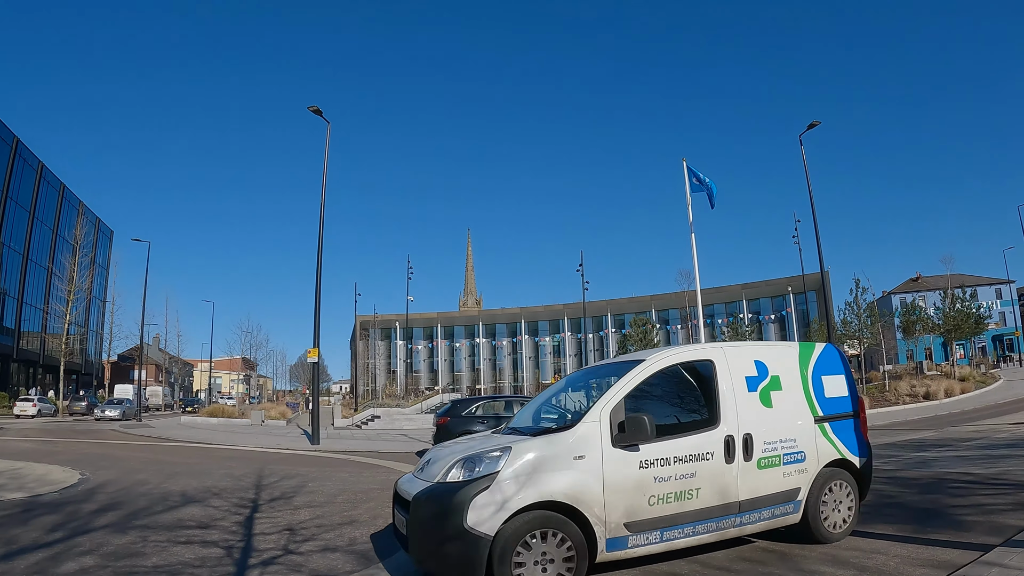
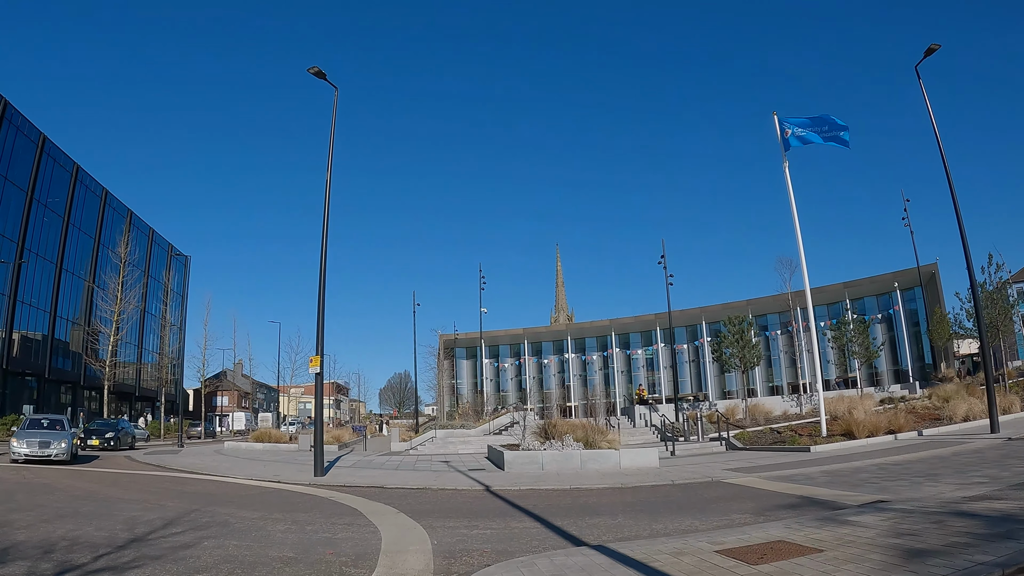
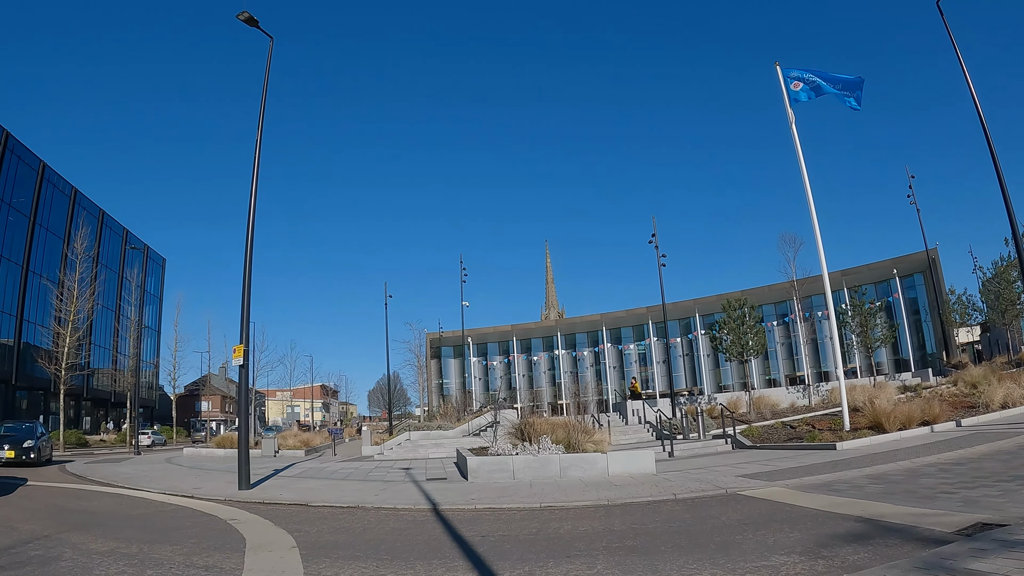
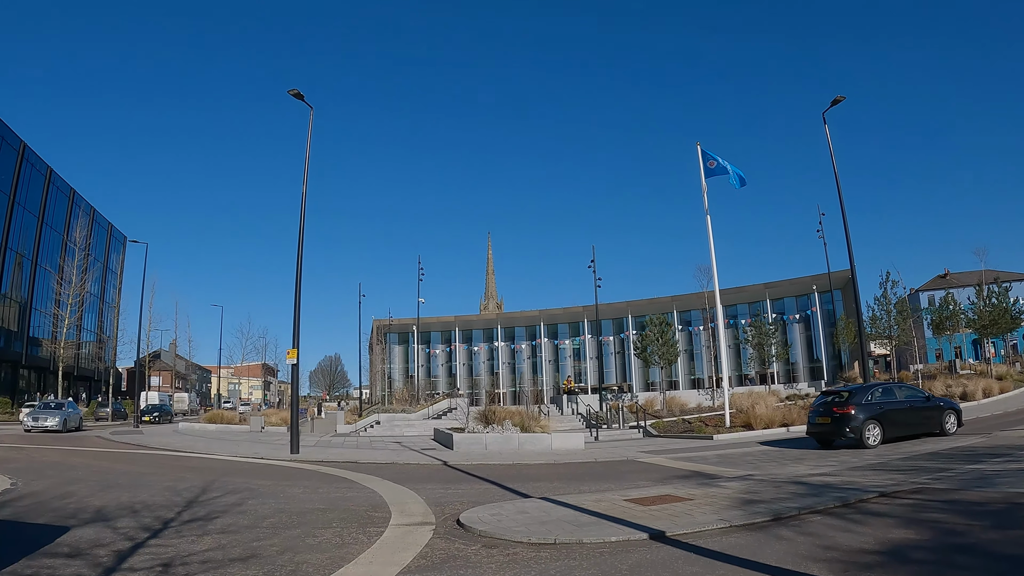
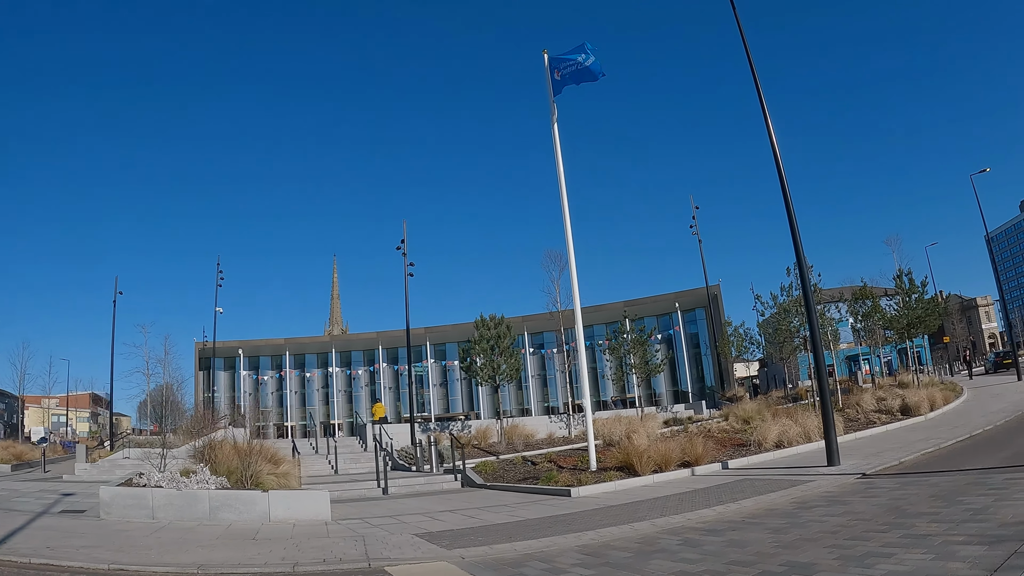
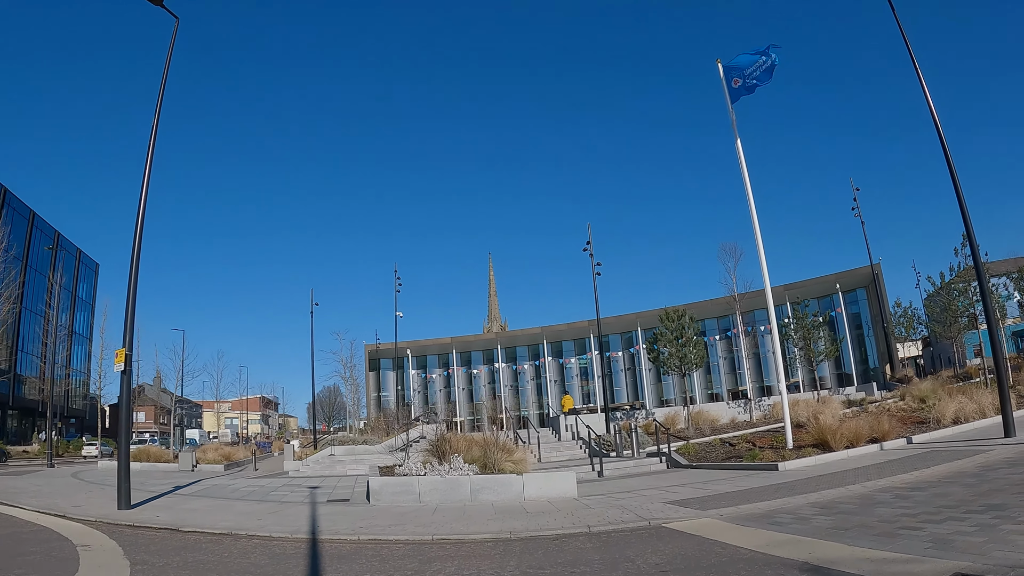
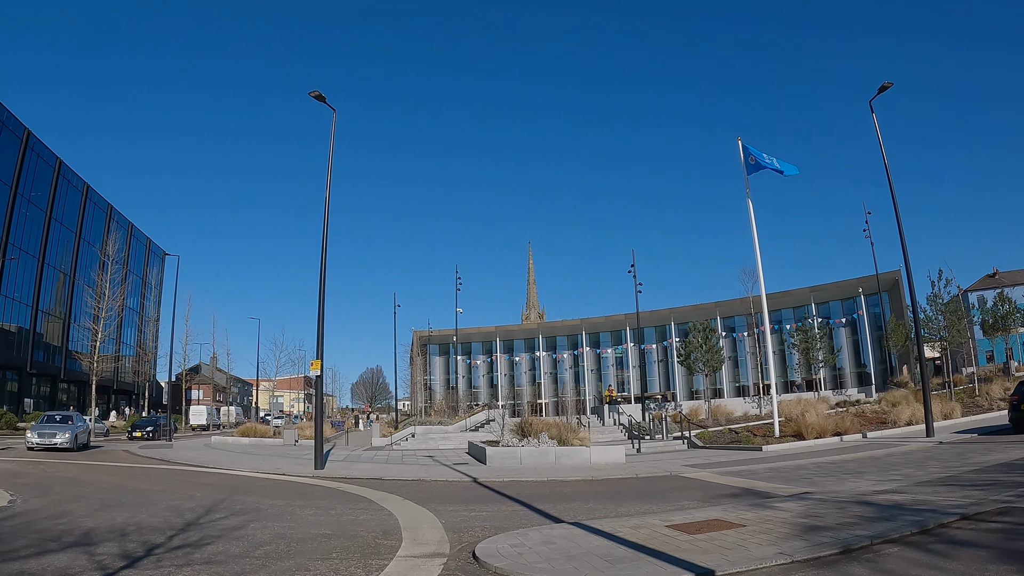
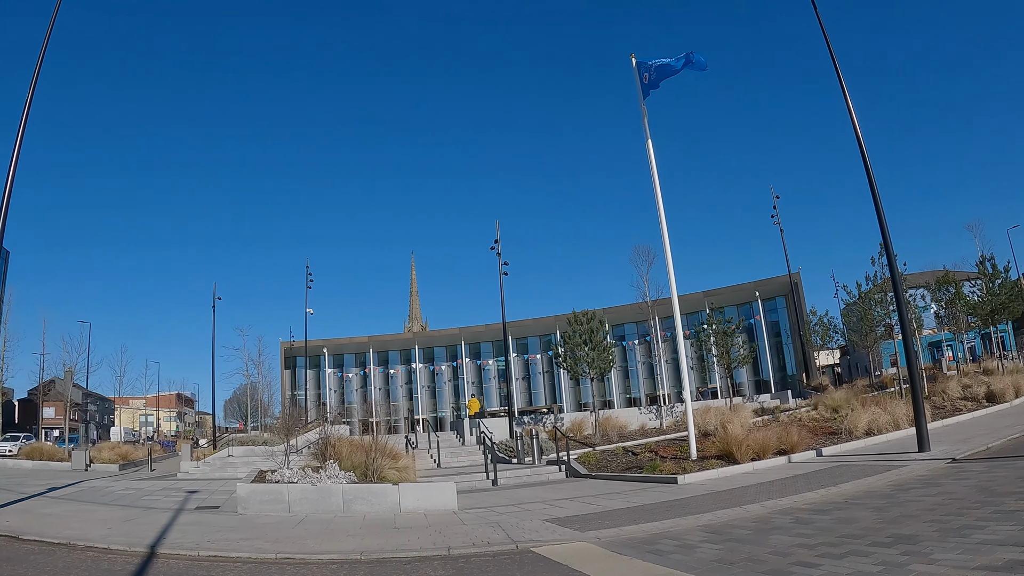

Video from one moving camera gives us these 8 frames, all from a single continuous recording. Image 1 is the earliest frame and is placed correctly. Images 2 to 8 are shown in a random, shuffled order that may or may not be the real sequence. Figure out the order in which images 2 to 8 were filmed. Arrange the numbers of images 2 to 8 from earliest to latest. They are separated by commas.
4, 7, 2, 3, 6, 8, 5
